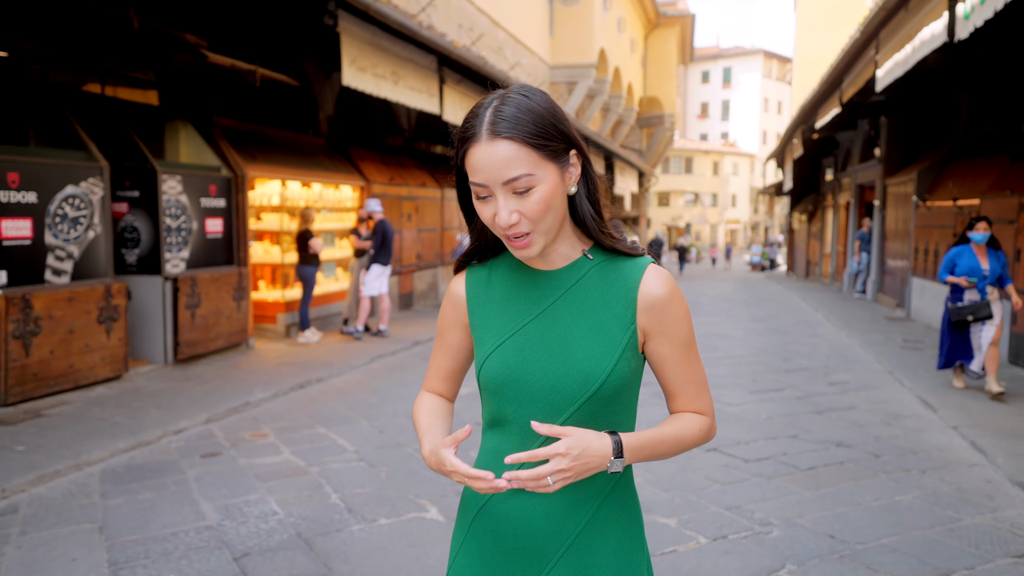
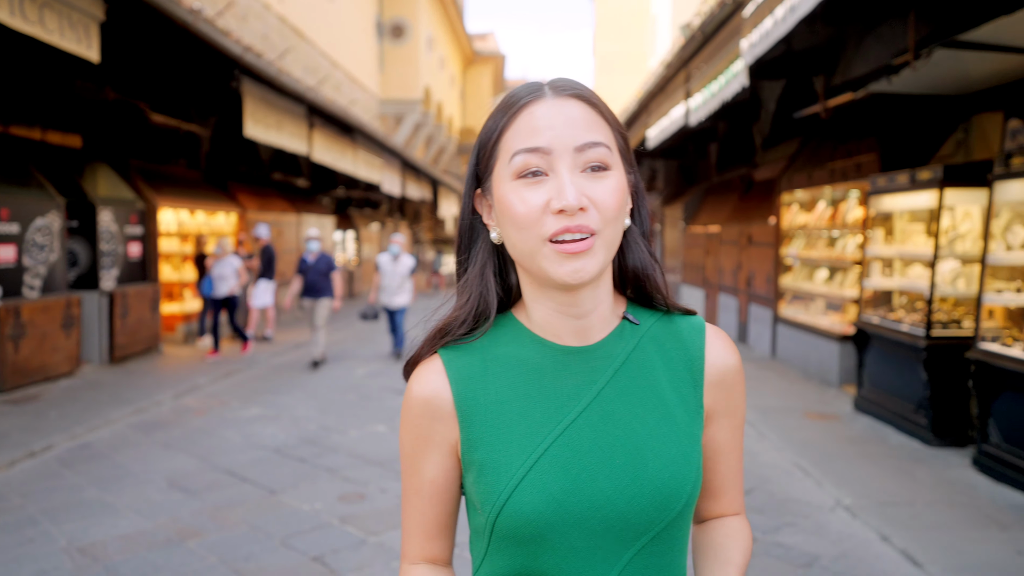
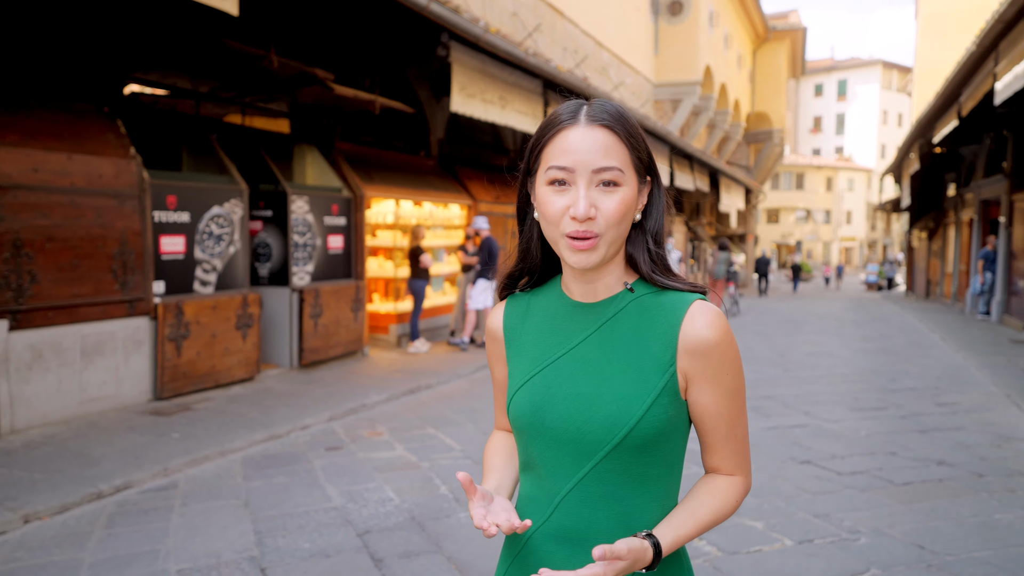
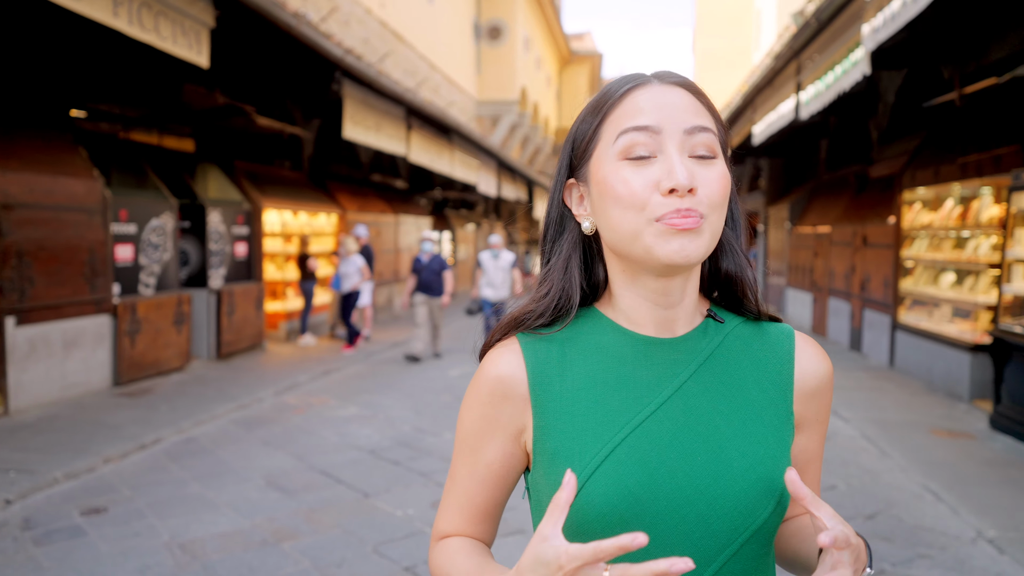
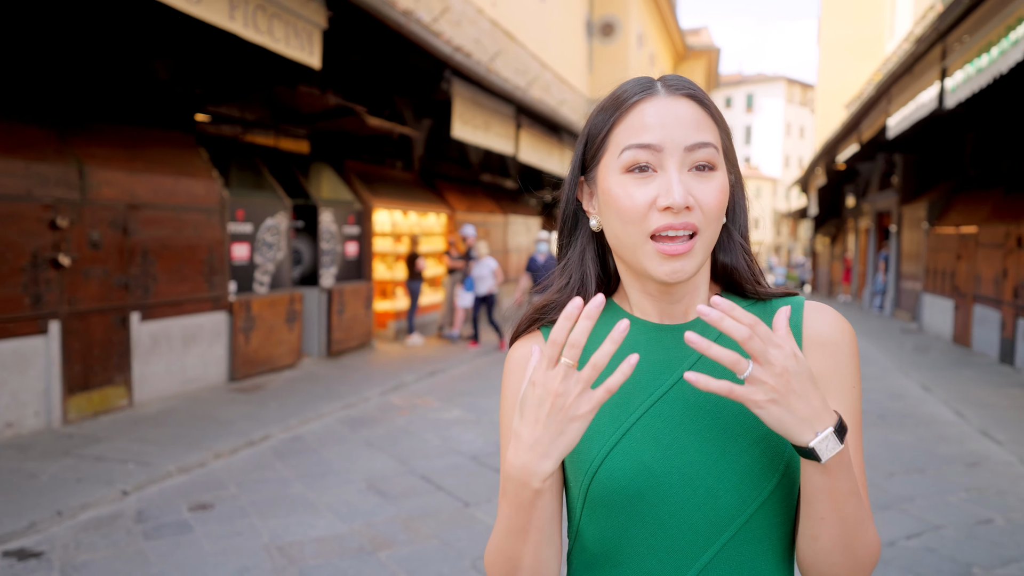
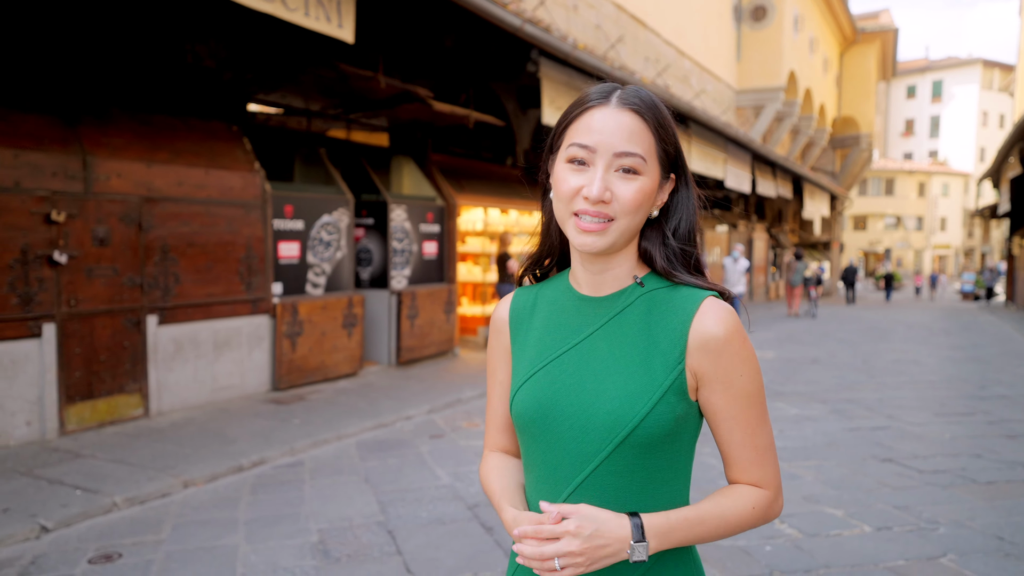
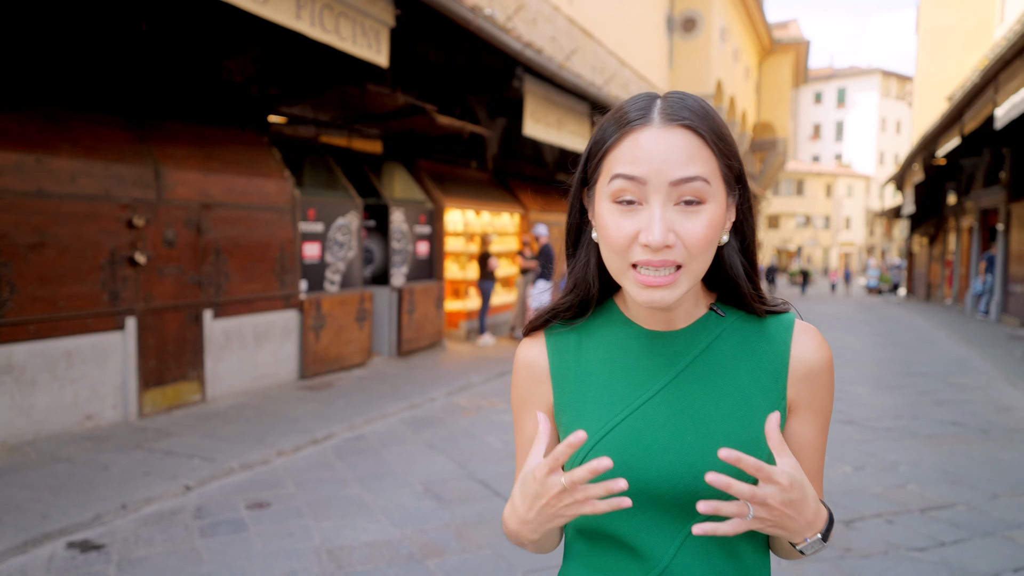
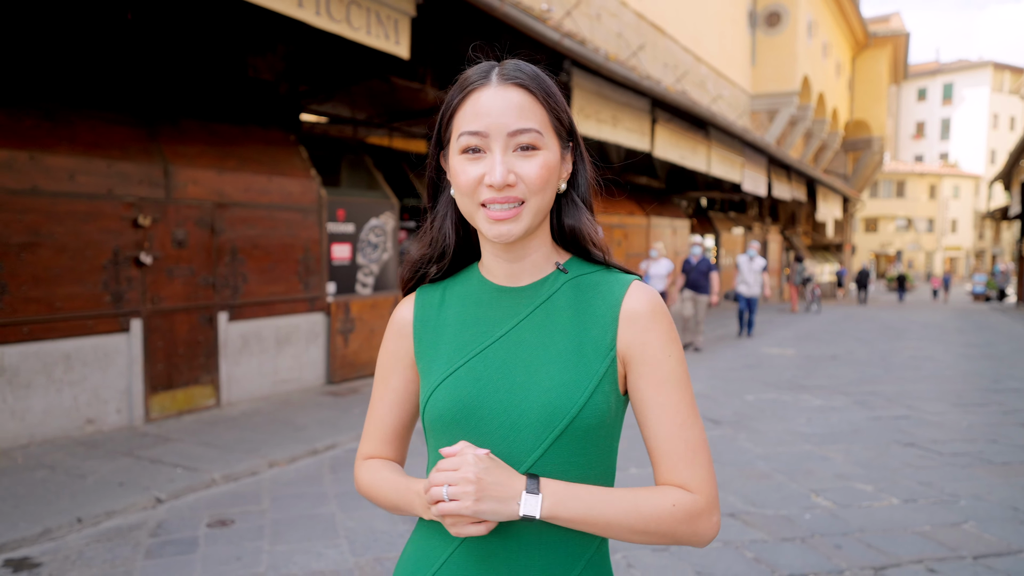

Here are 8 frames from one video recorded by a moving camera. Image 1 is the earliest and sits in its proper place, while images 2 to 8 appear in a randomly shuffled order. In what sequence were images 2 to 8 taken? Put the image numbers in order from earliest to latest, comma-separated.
3, 6, 8, 7, 5, 4, 2
